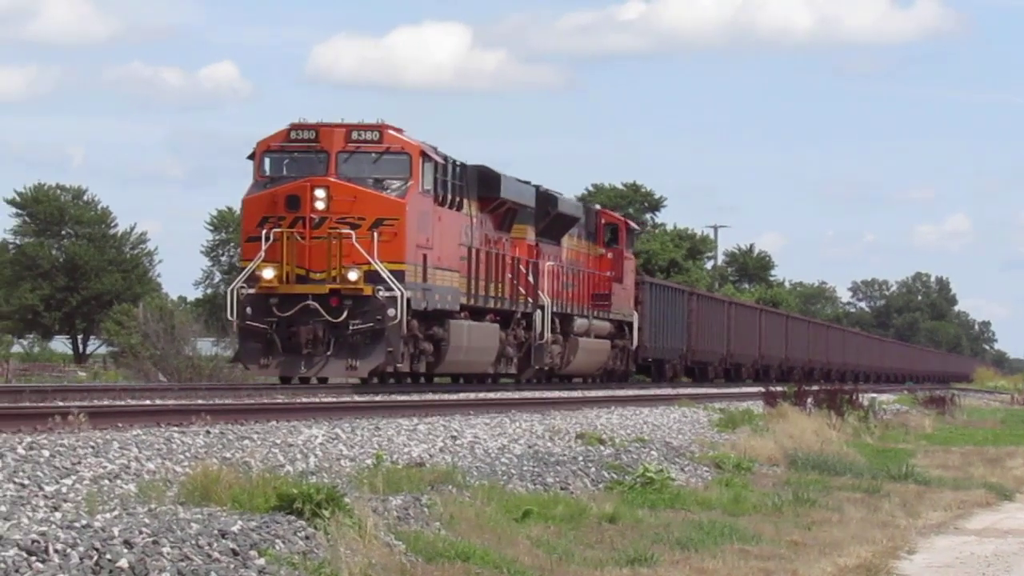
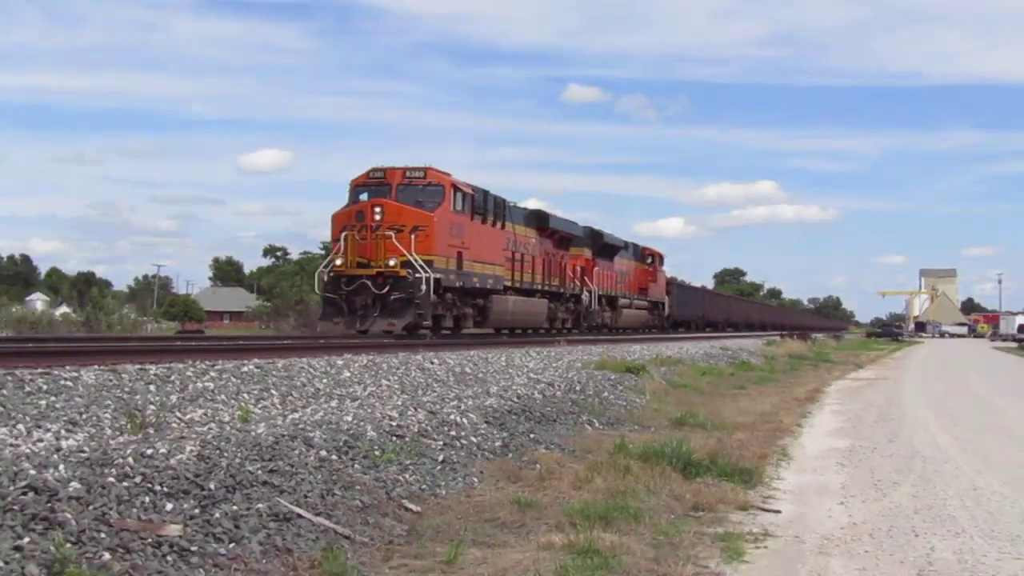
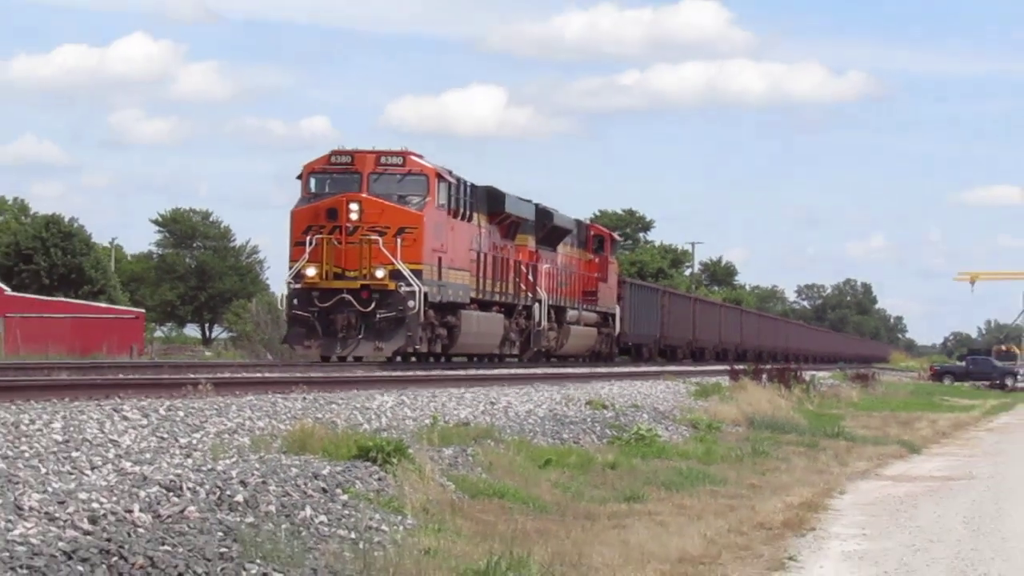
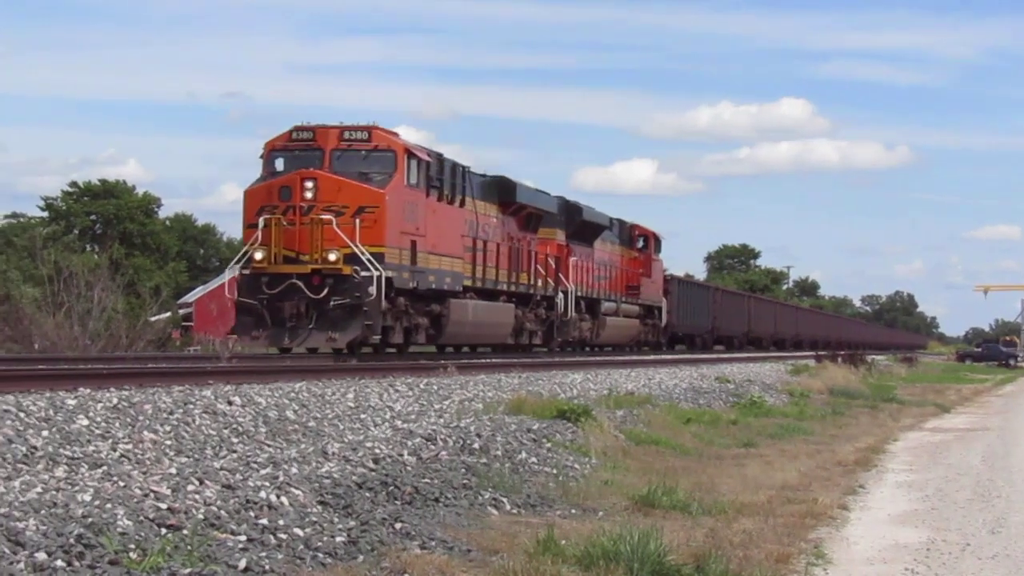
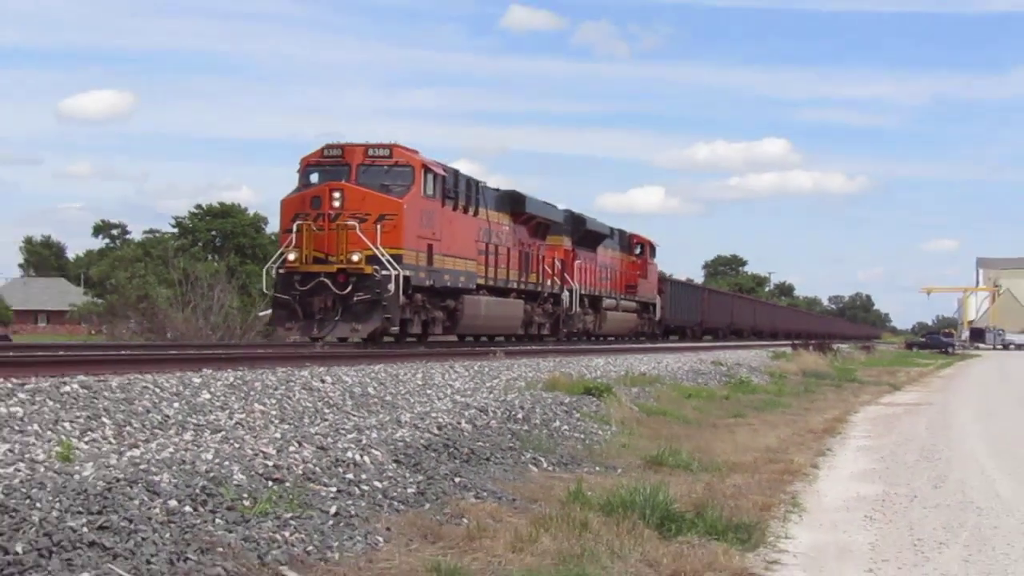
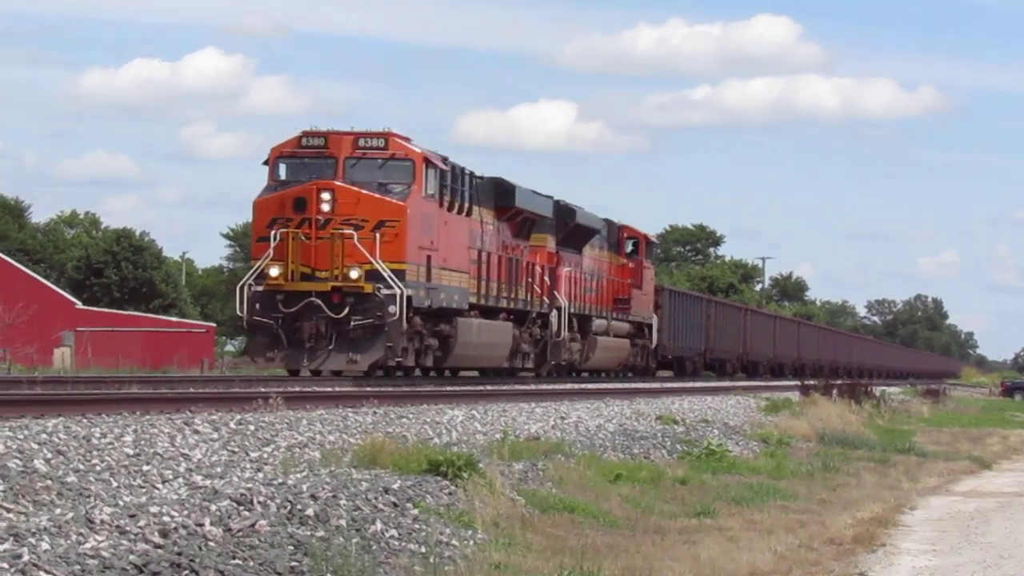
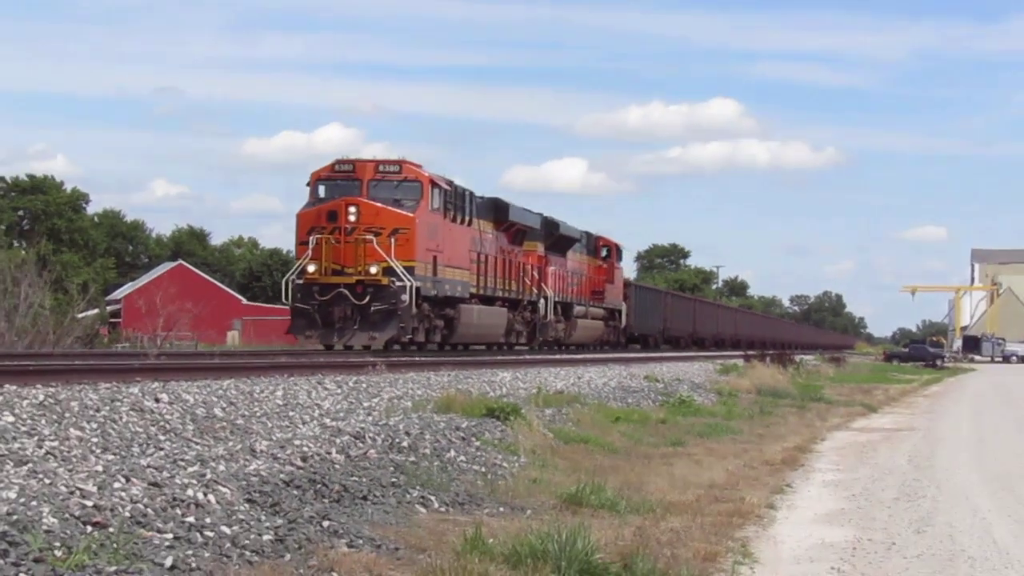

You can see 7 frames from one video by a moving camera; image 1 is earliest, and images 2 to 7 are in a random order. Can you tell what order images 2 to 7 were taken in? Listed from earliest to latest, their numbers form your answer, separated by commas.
3, 6, 7, 4, 5, 2
